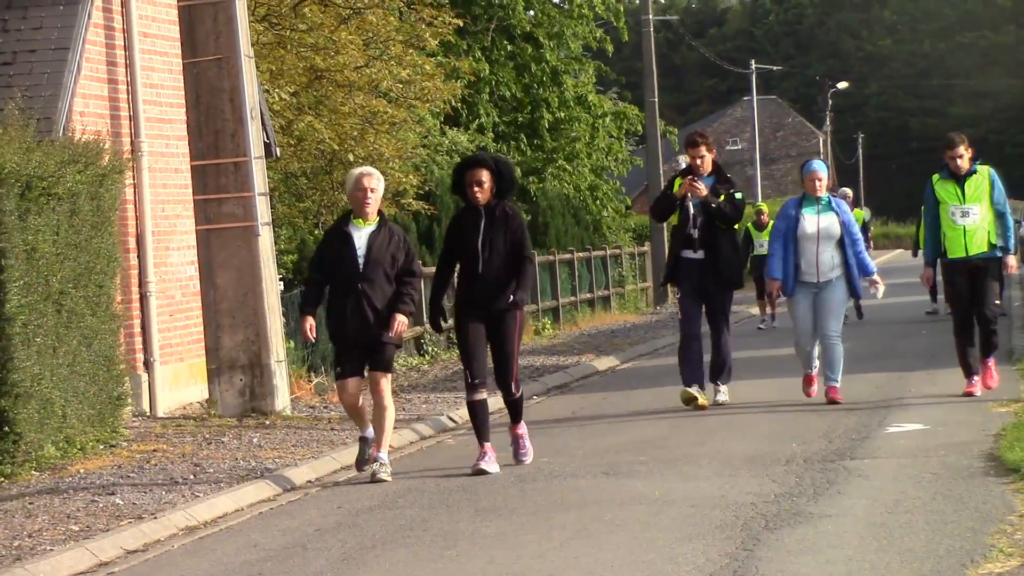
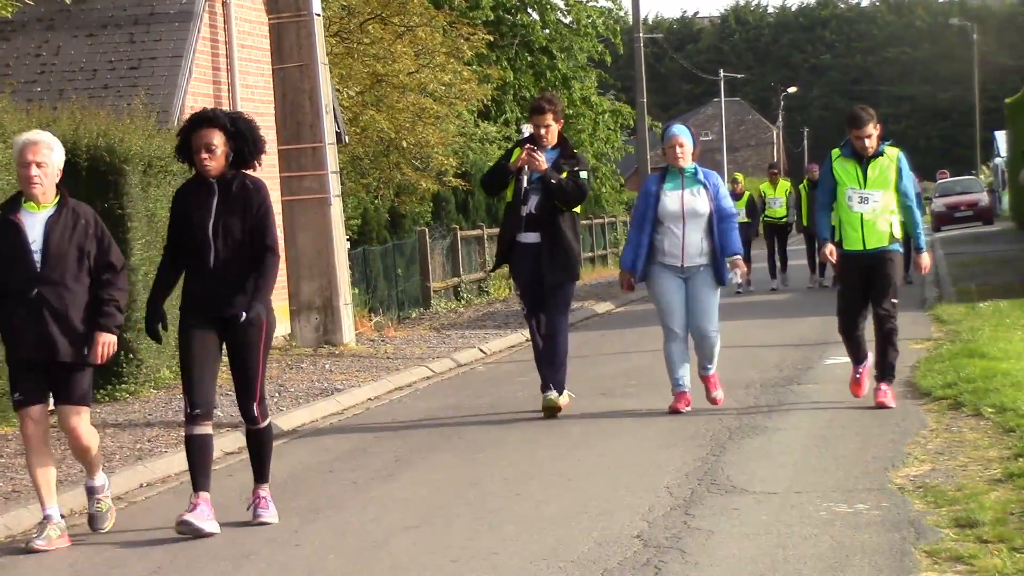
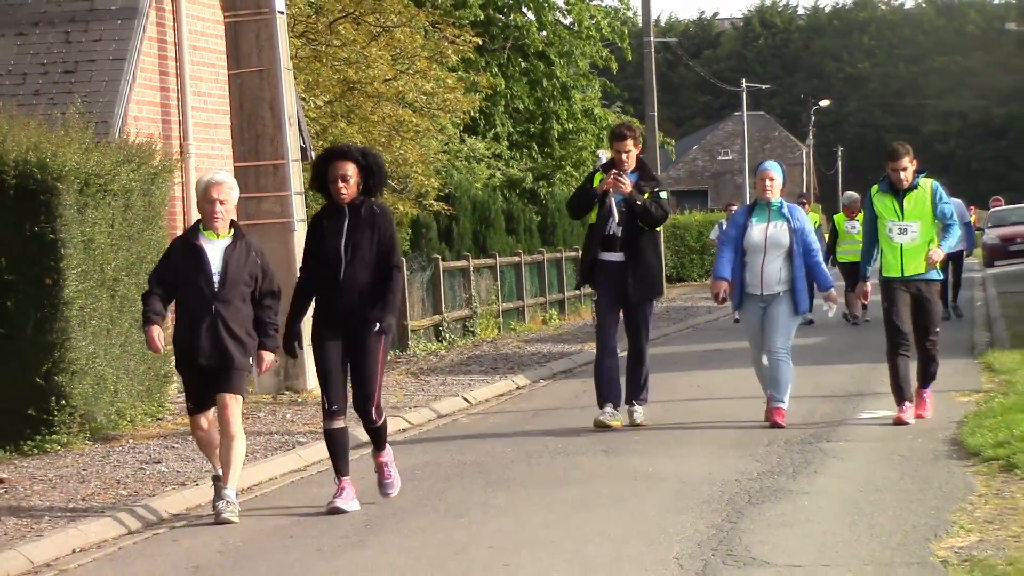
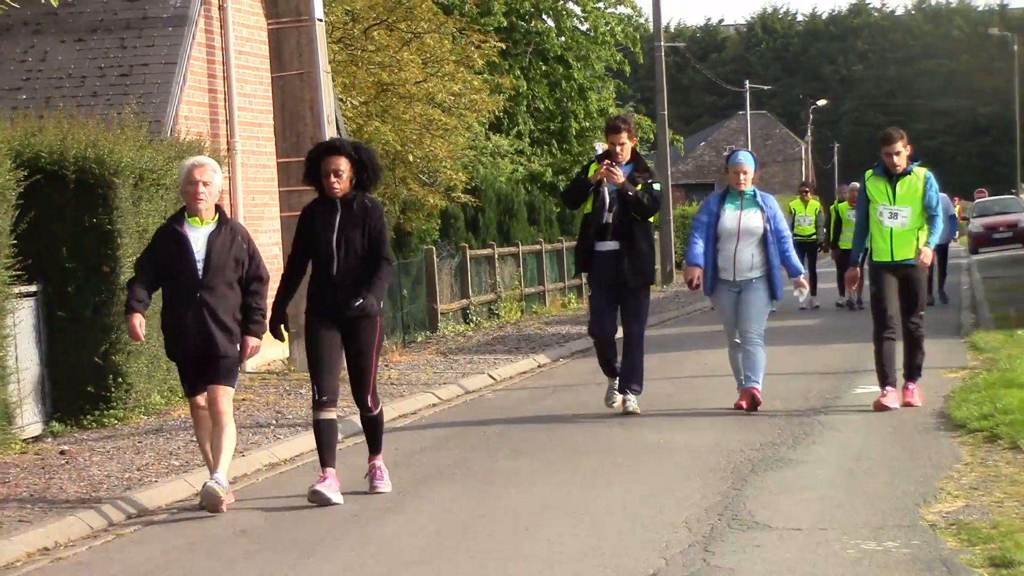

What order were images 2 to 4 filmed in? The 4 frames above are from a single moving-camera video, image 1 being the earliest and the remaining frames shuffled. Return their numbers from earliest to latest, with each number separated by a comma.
3, 4, 2
